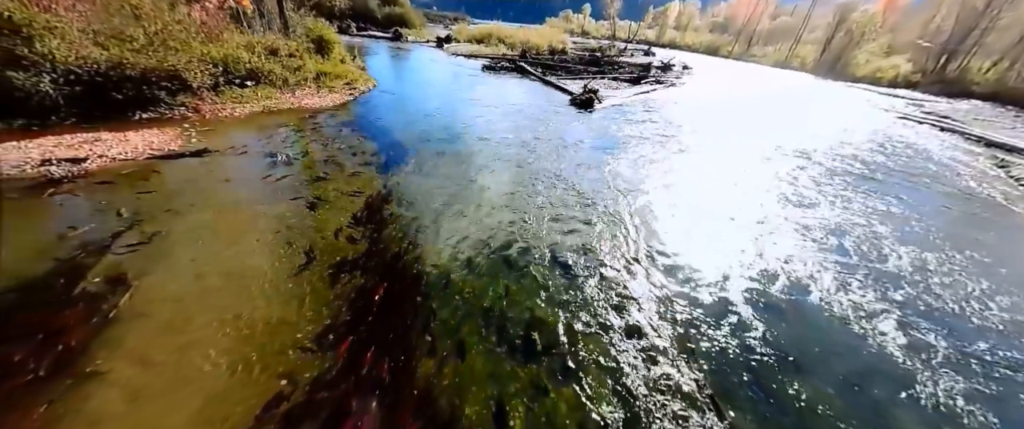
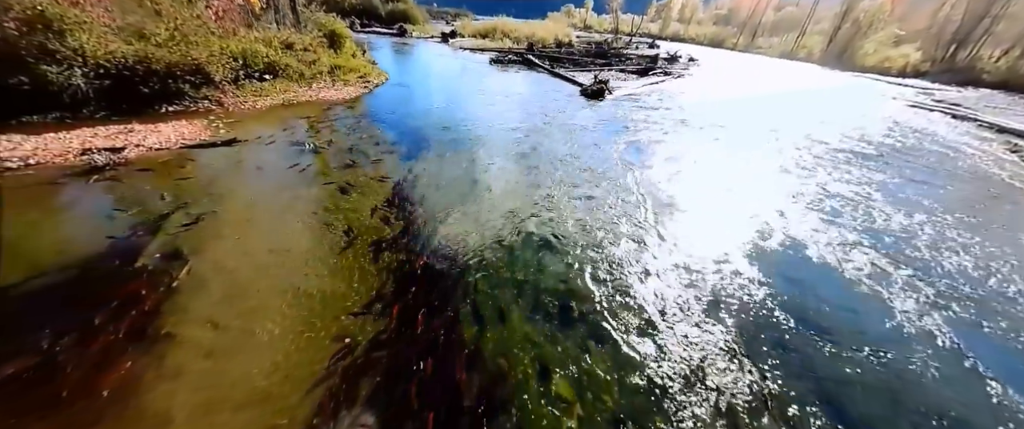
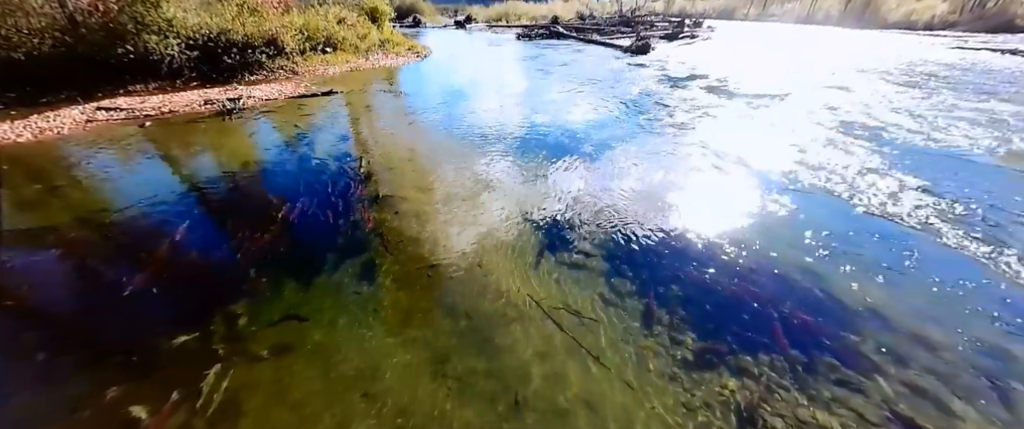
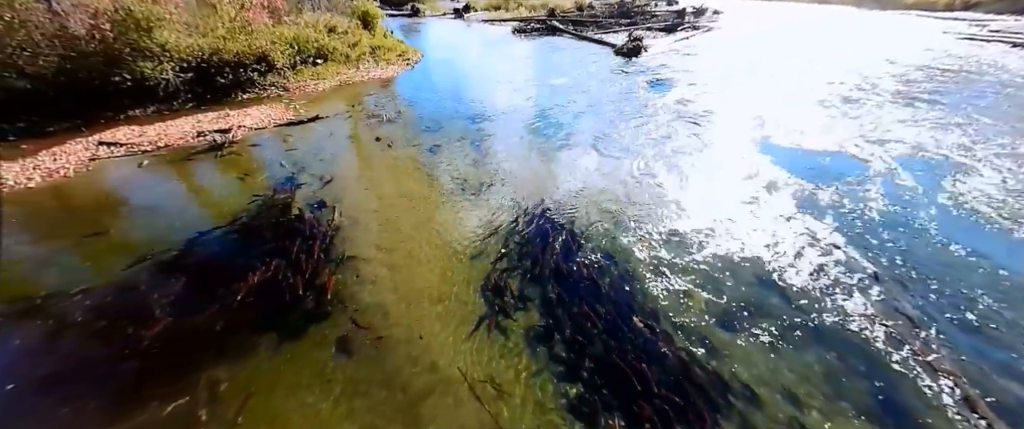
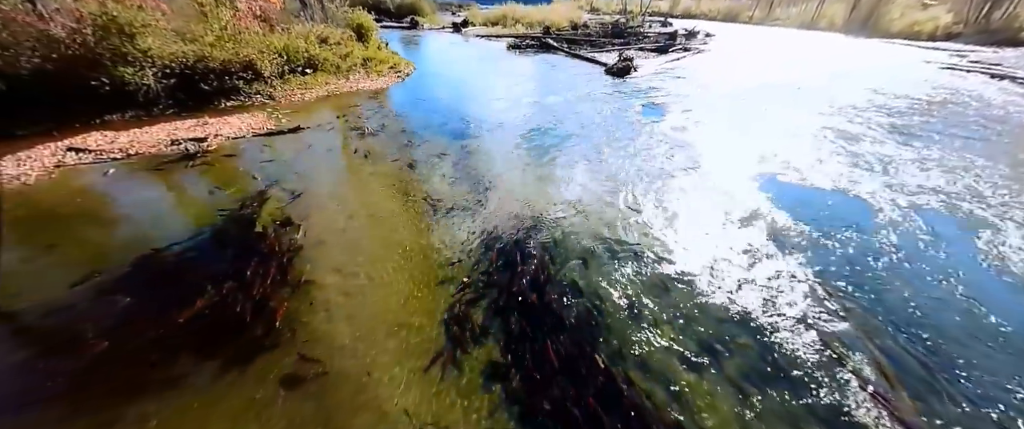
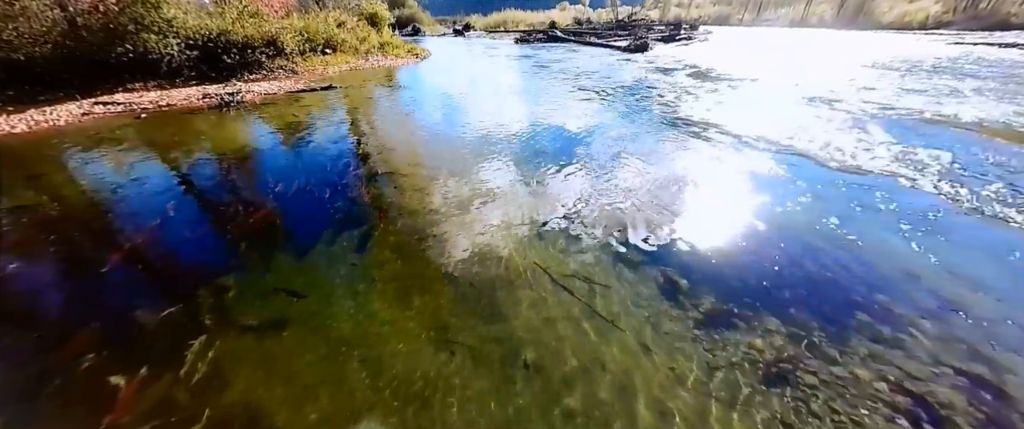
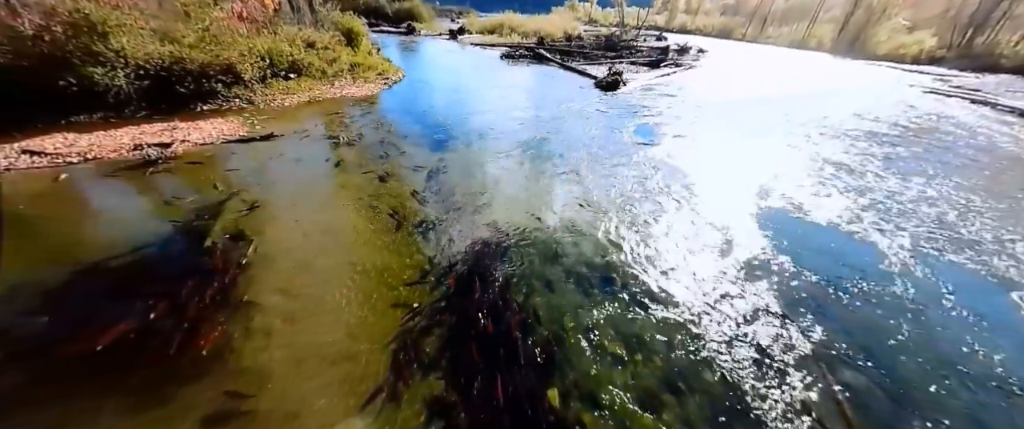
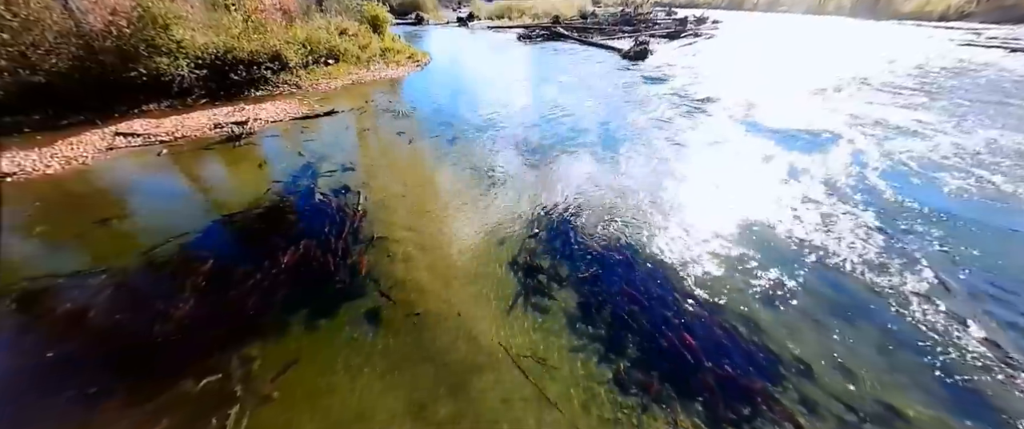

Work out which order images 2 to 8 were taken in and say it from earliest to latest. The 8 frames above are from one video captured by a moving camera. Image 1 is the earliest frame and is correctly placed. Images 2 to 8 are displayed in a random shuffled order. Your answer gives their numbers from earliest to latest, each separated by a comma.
2, 7, 5, 4, 8, 3, 6
